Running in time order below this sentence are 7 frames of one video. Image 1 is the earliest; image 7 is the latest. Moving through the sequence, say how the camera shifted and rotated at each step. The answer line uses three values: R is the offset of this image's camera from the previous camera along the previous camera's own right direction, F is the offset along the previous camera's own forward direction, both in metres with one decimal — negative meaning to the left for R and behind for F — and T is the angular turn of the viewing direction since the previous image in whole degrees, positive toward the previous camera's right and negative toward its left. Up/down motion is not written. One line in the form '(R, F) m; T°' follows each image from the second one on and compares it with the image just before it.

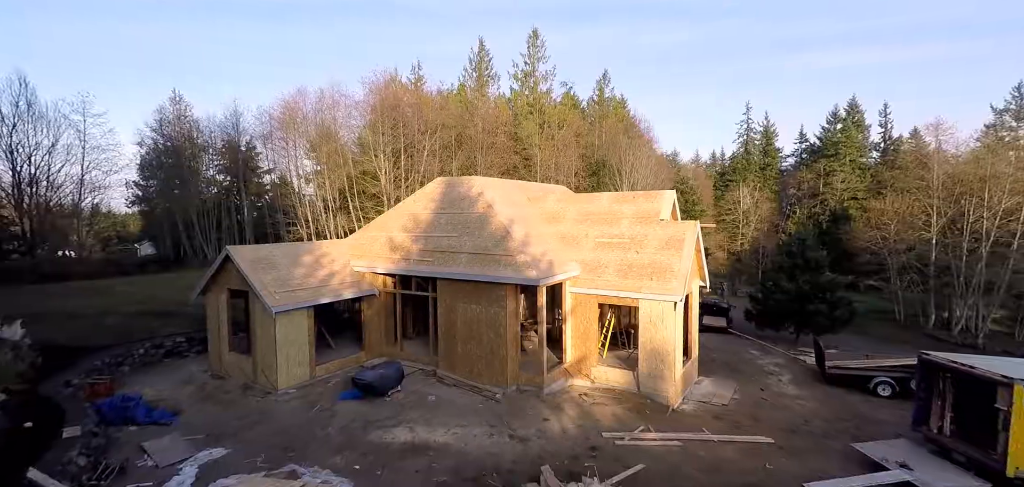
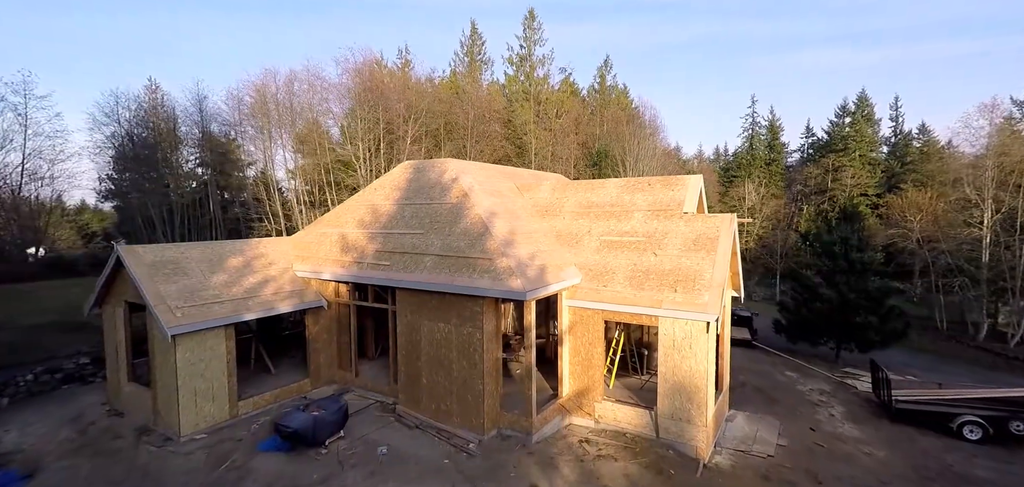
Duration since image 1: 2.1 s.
(+0.5, +3.6) m; 0°
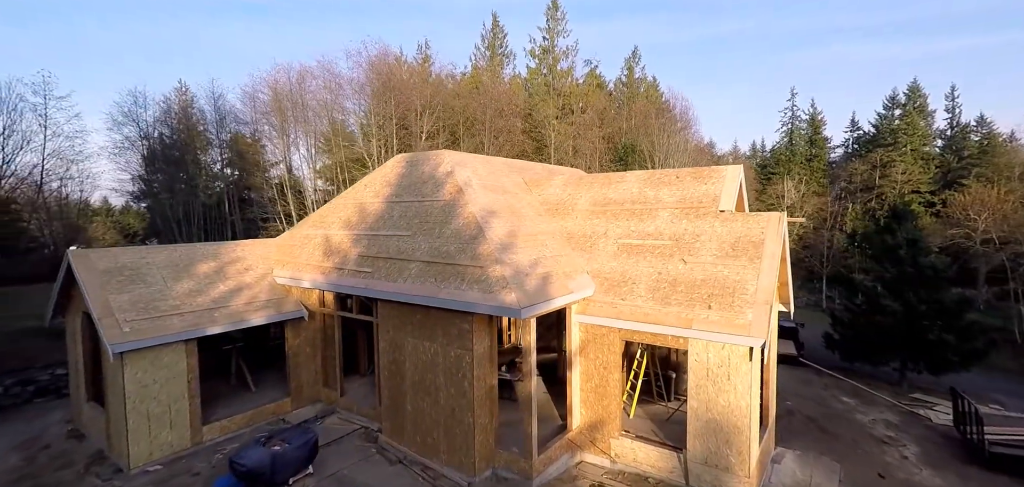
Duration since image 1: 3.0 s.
(+0.6, +1.9) m; -3°
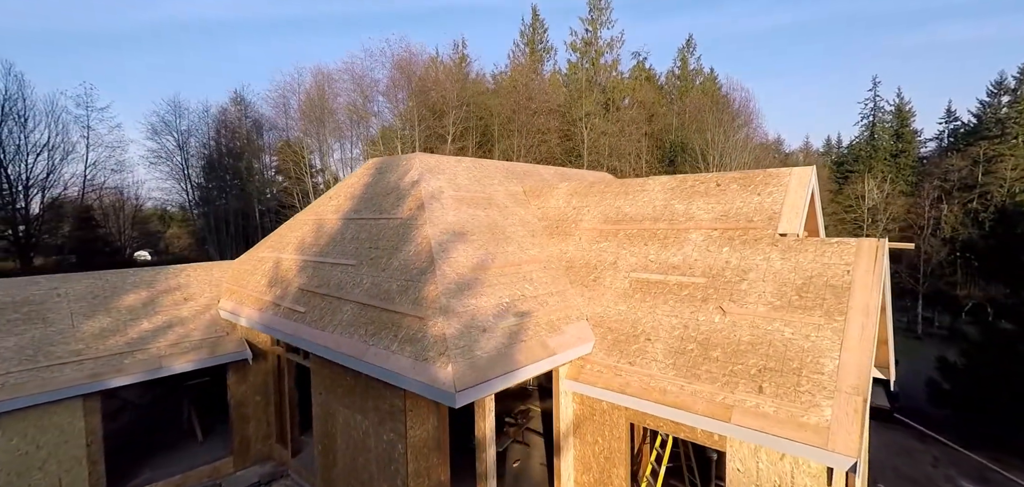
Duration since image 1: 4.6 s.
(+1.4, +2.9) m; -7°
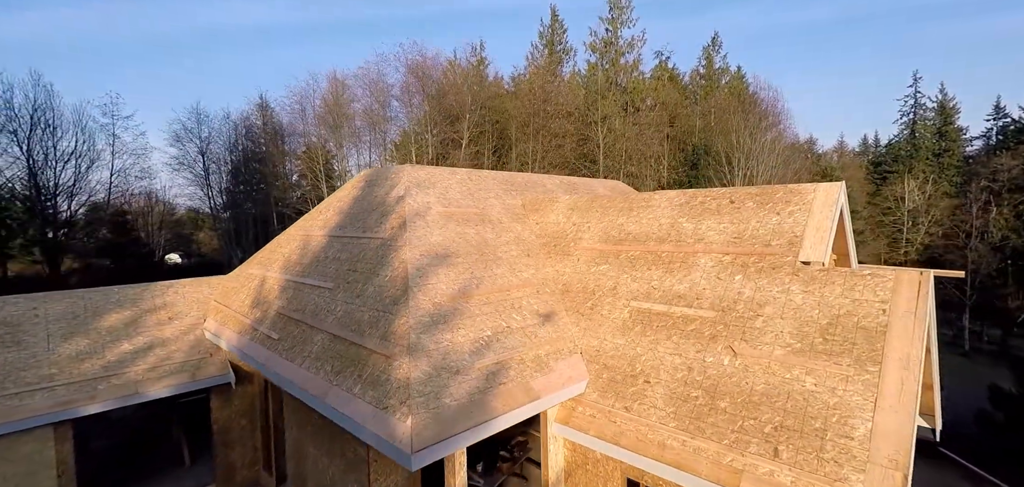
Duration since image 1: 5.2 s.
(+0.6, +0.8) m; -3°
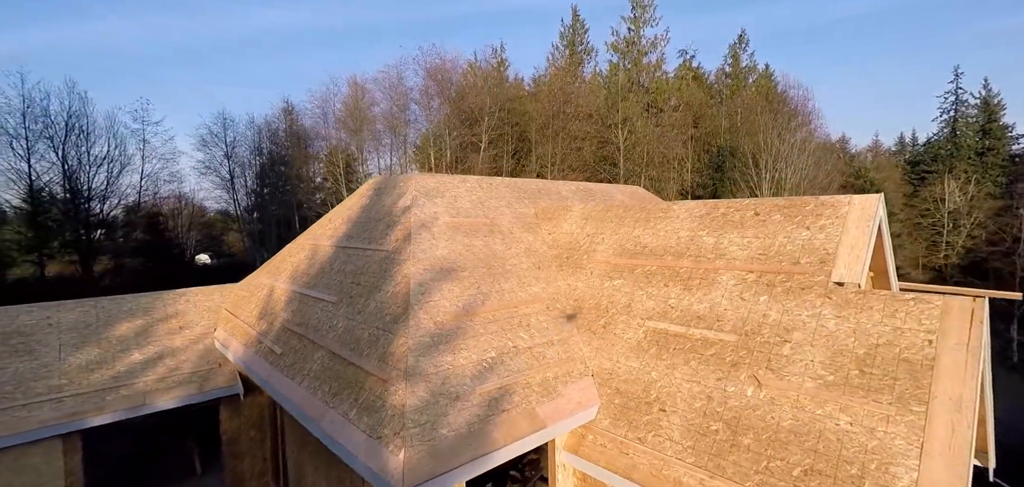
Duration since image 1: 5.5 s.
(+0.2, +0.4) m; -3°
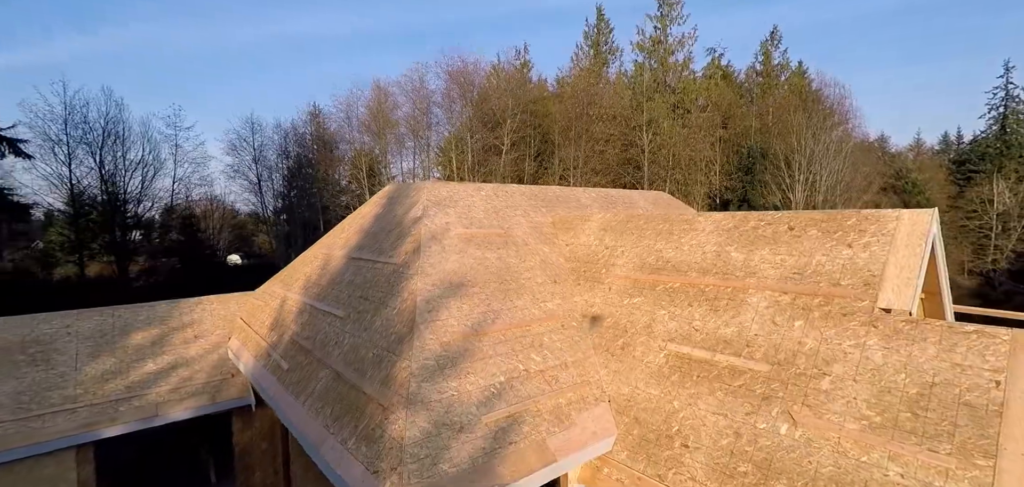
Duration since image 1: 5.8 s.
(+0.2, +0.4) m; -3°
